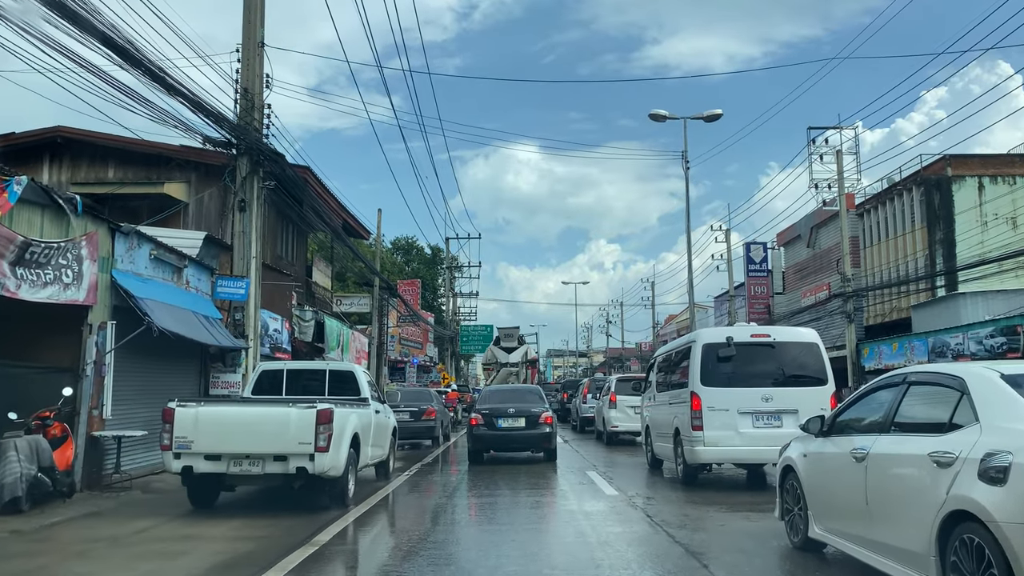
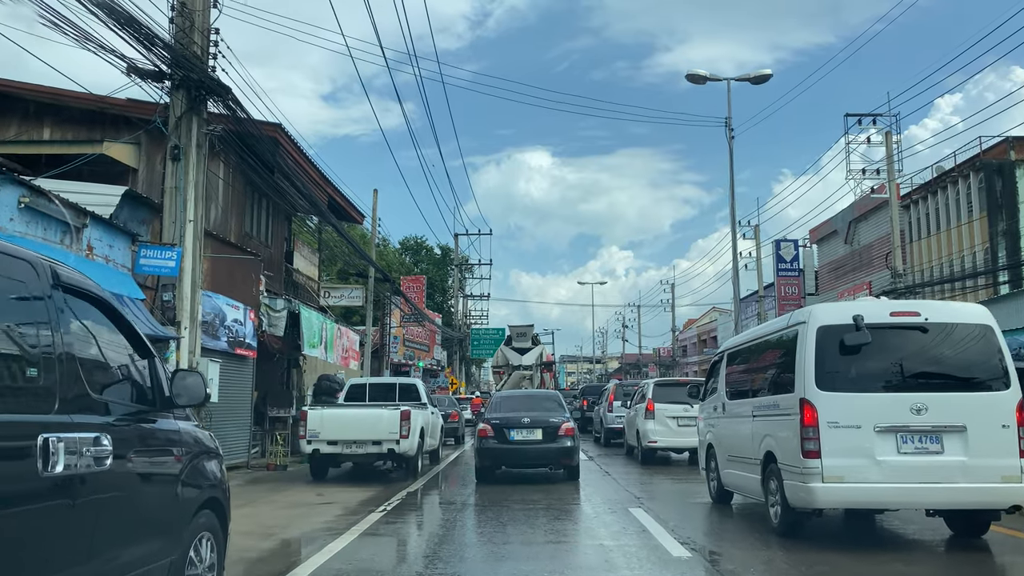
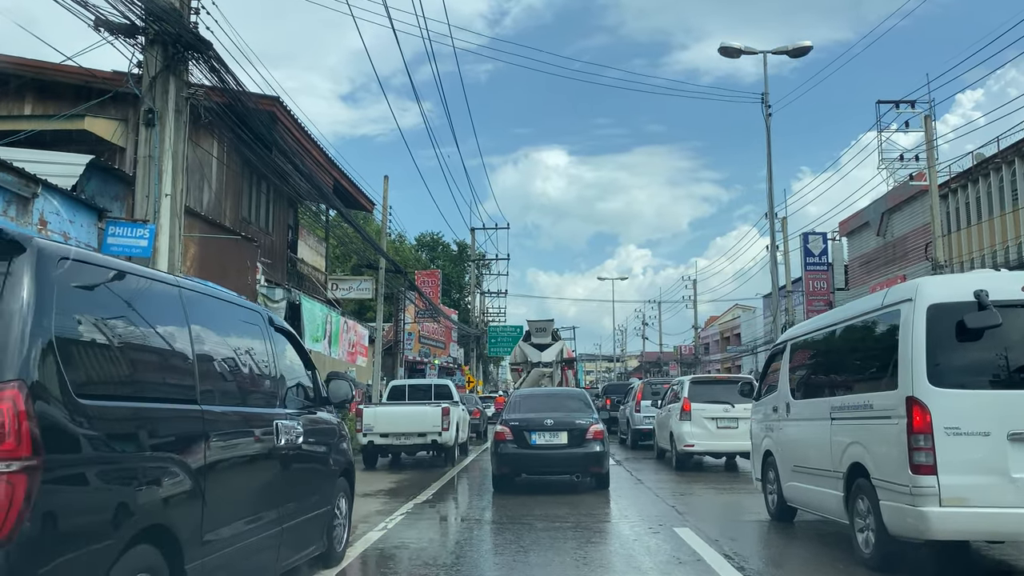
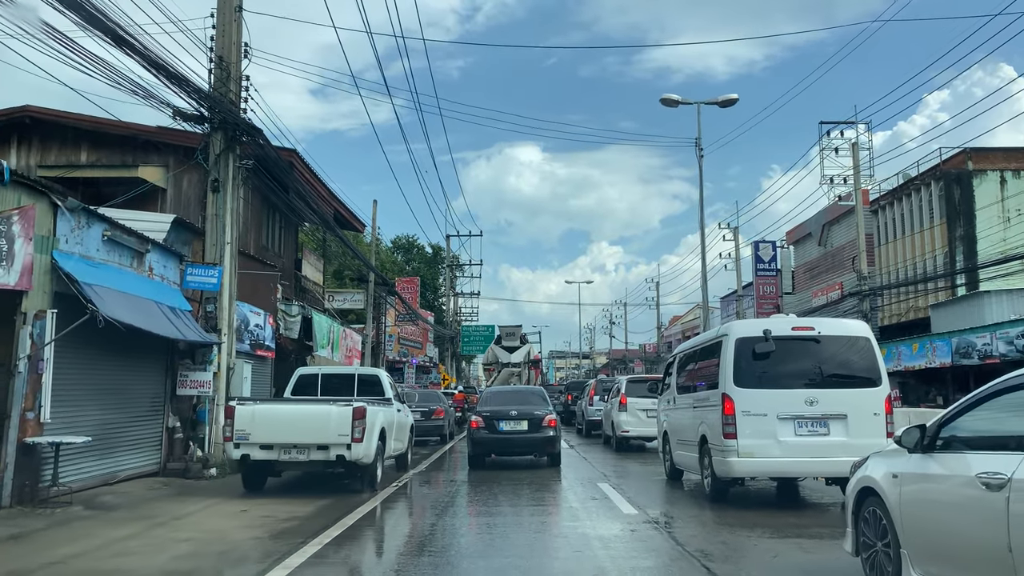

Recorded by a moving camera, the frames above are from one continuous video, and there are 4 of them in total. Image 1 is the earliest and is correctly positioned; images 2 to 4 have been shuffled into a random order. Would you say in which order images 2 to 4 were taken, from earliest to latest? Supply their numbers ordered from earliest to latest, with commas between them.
4, 2, 3
